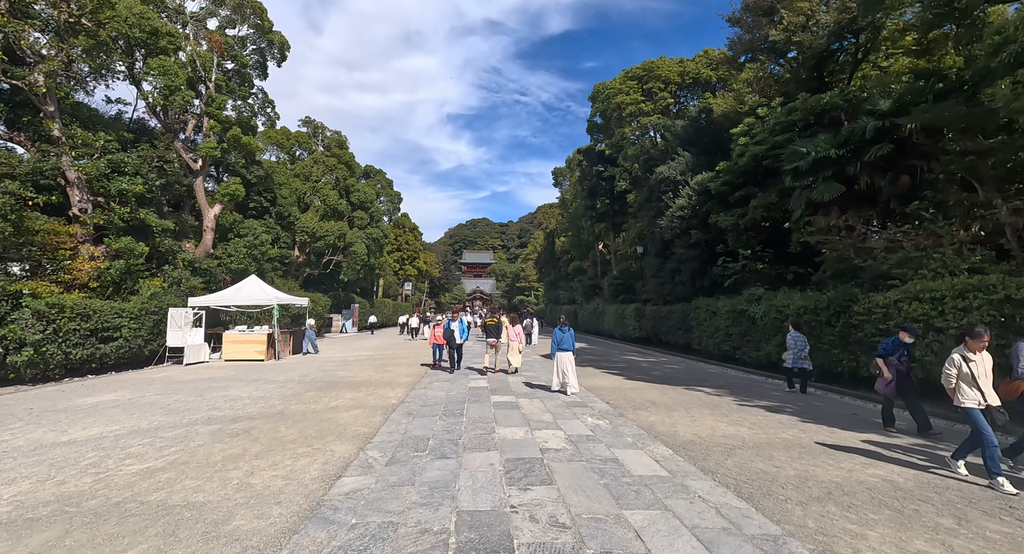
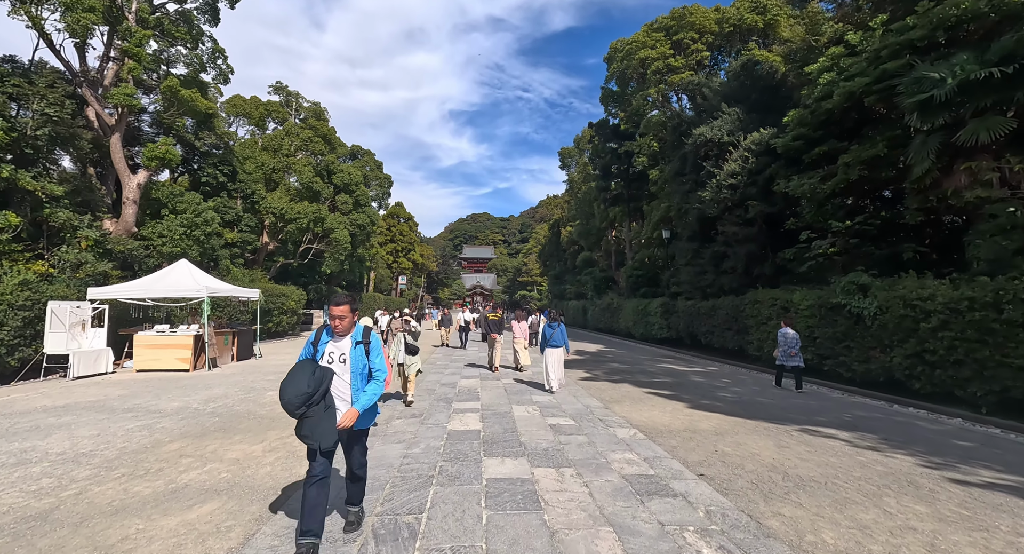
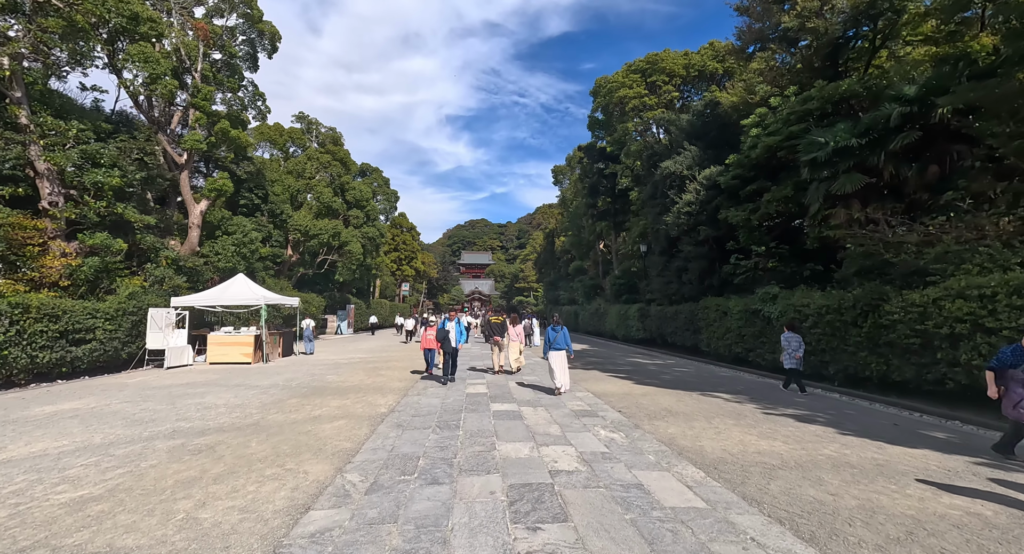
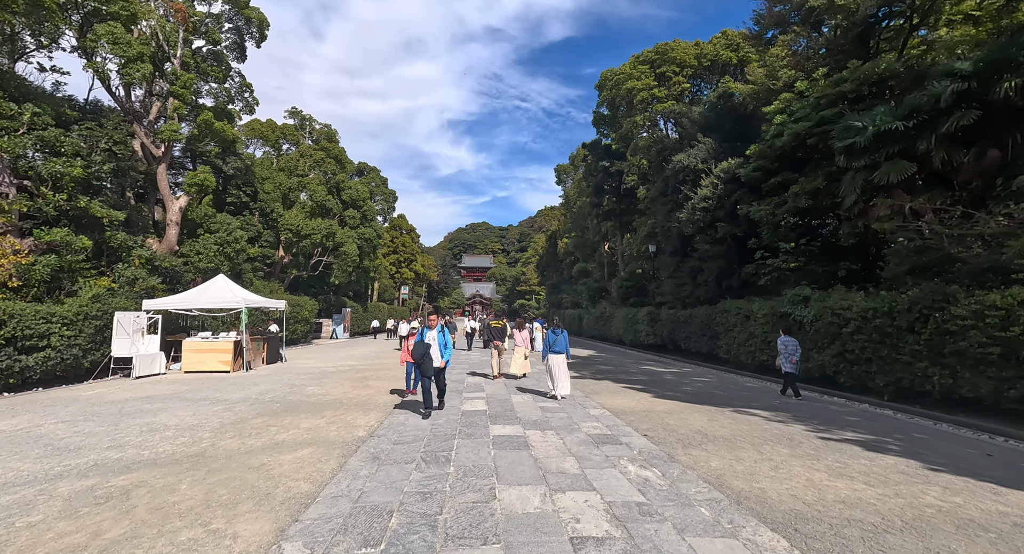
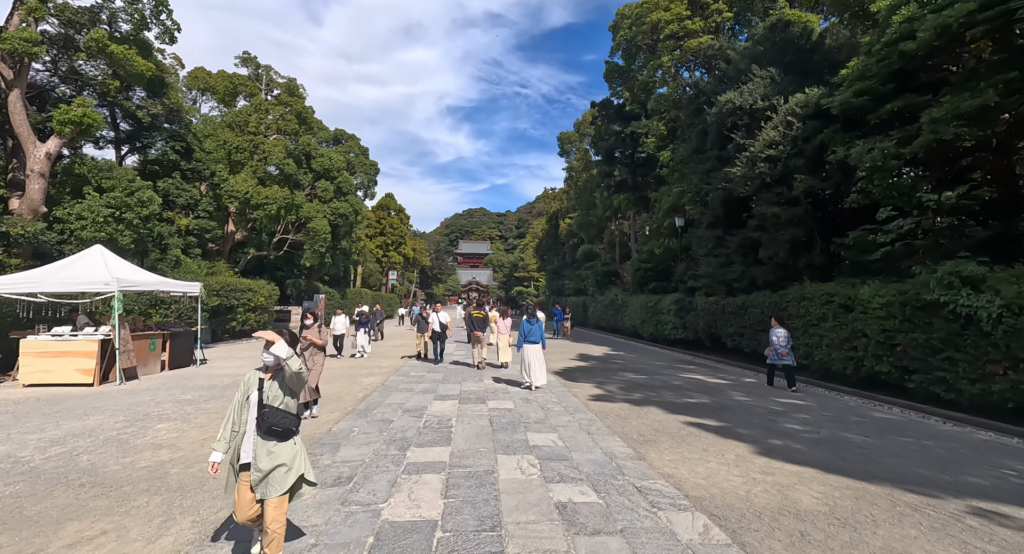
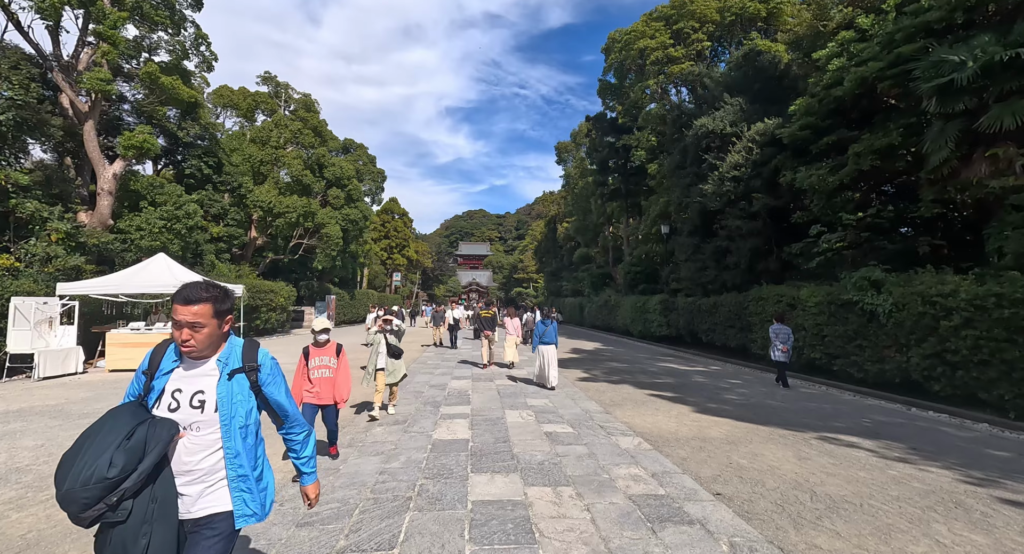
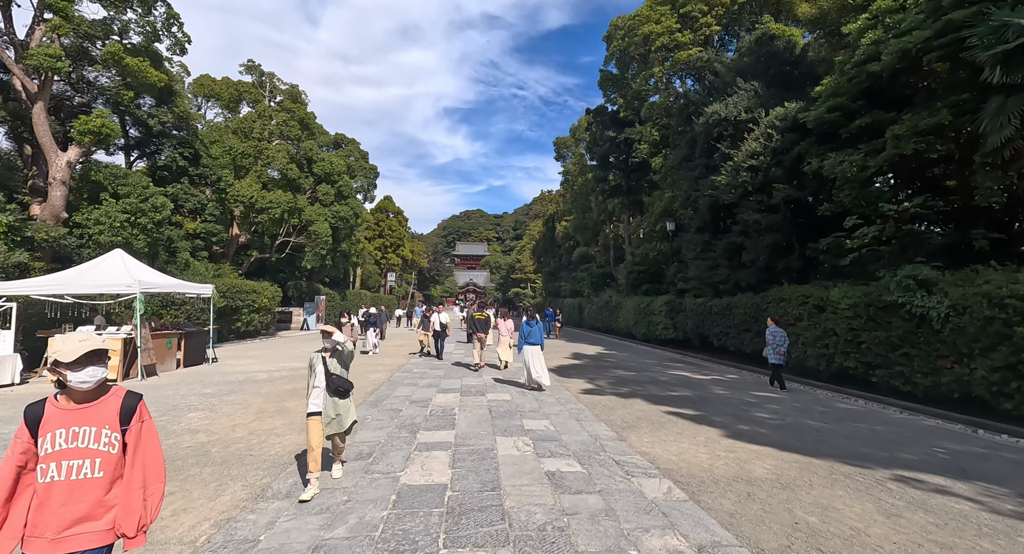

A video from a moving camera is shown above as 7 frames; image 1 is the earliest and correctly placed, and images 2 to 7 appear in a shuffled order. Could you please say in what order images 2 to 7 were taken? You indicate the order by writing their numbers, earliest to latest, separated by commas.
3, 4, 2, 6, 7, 5
